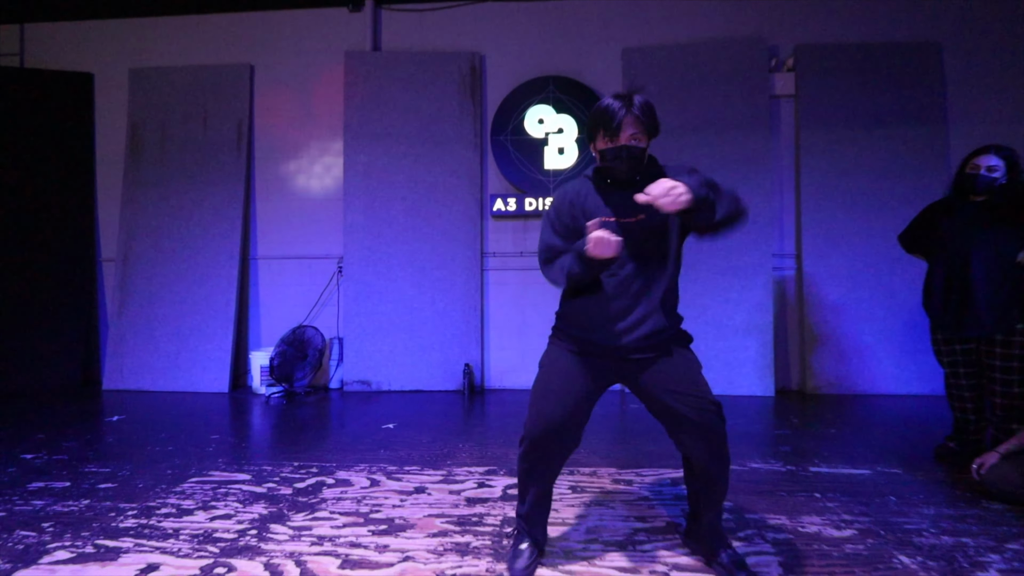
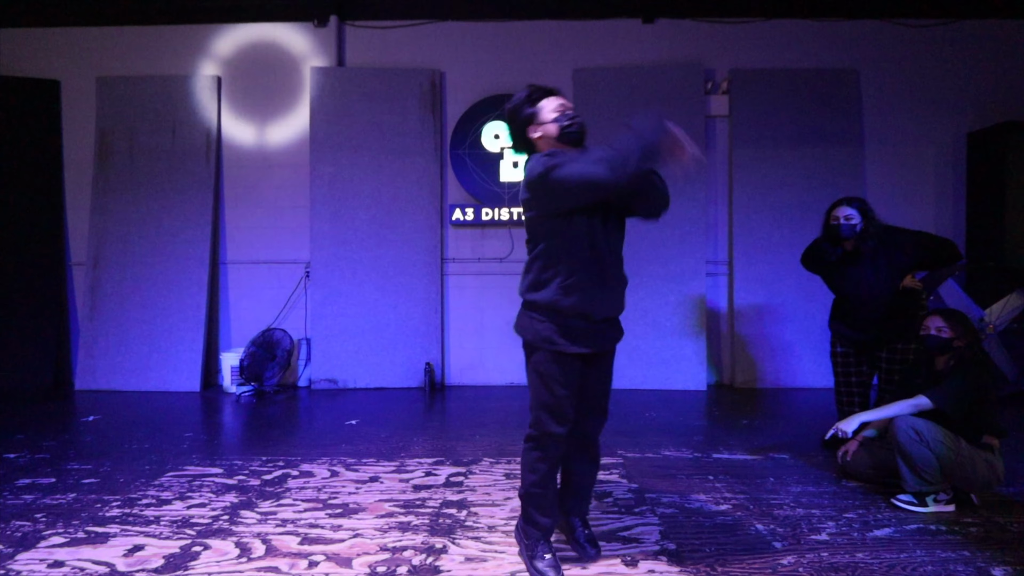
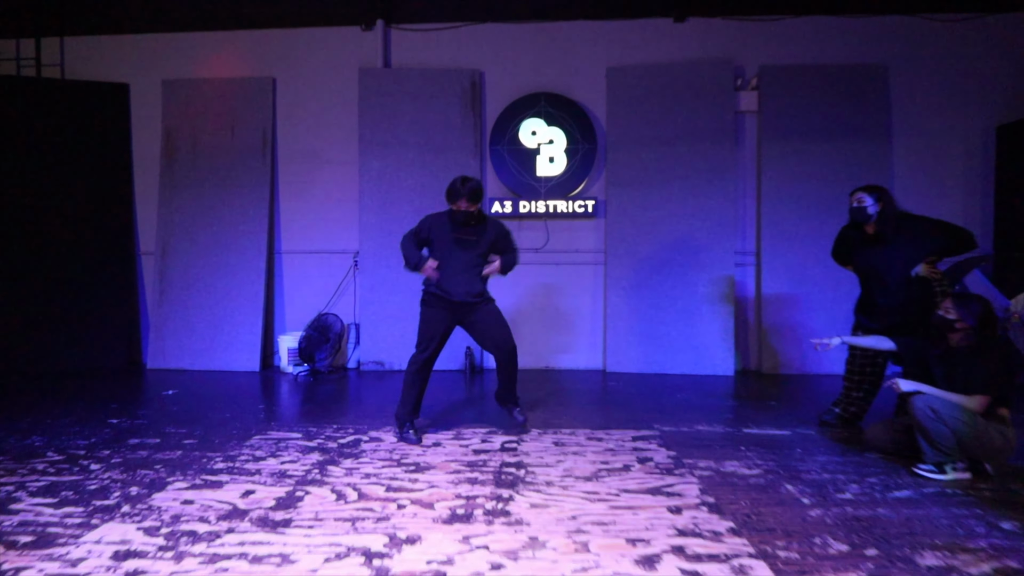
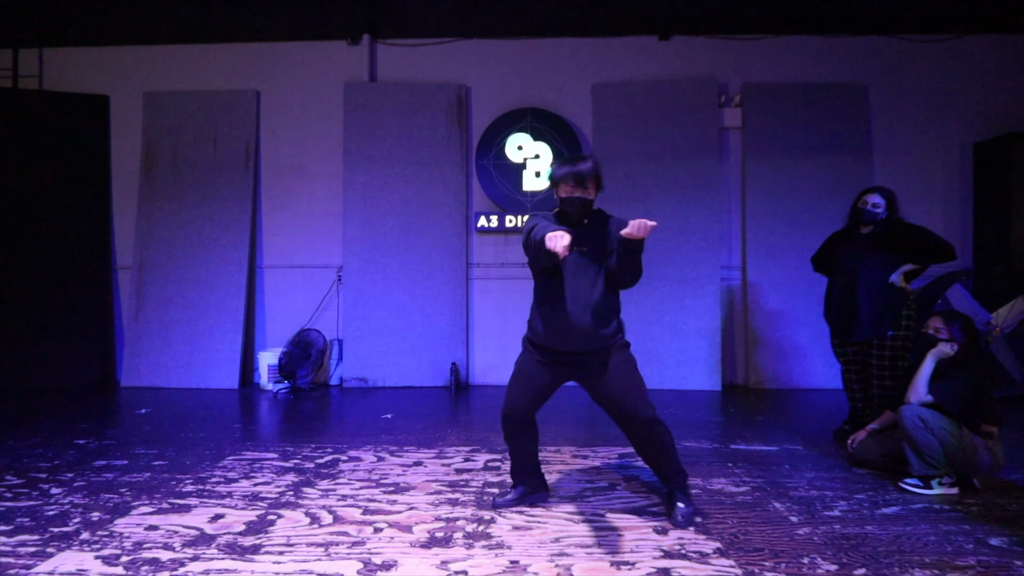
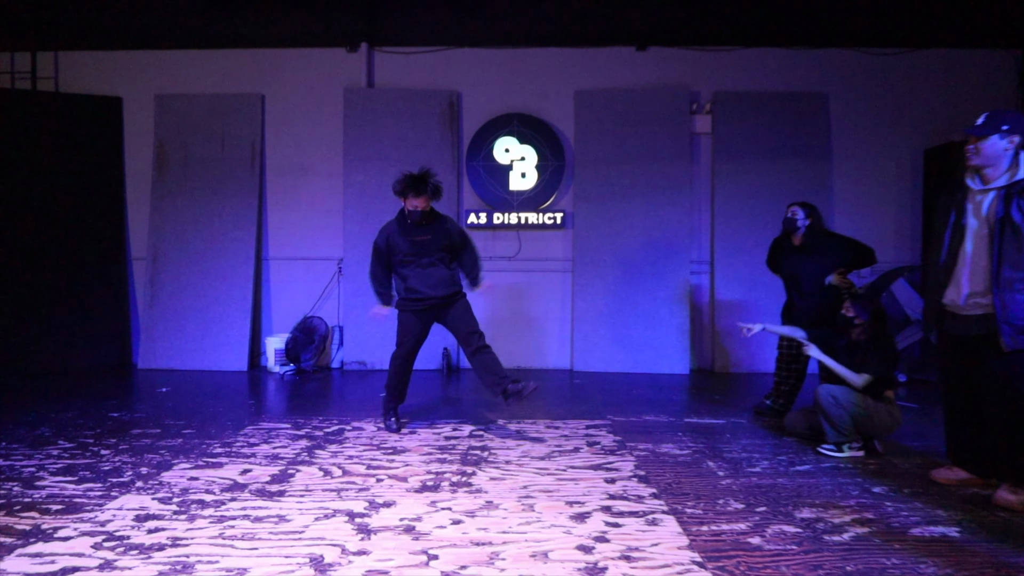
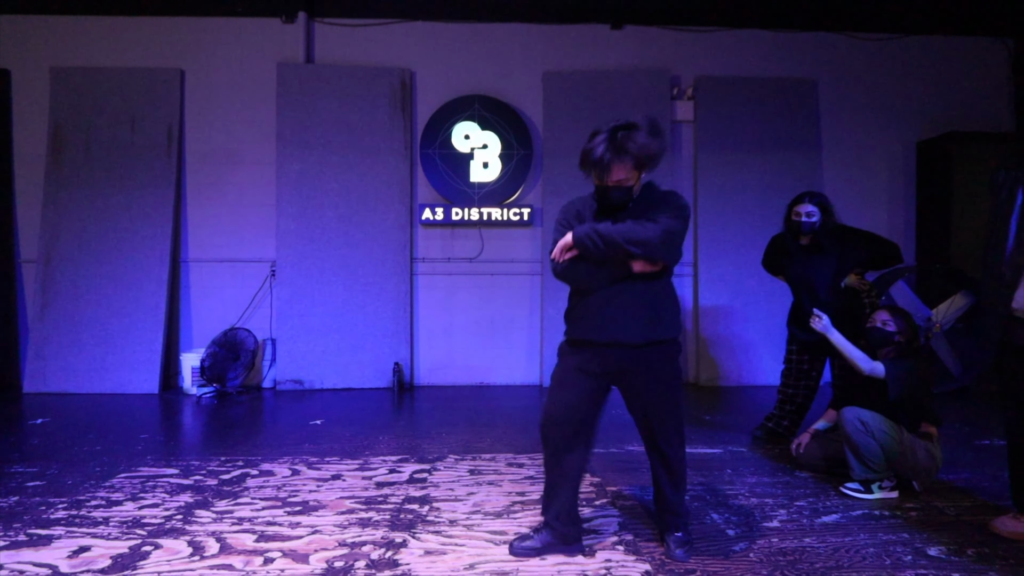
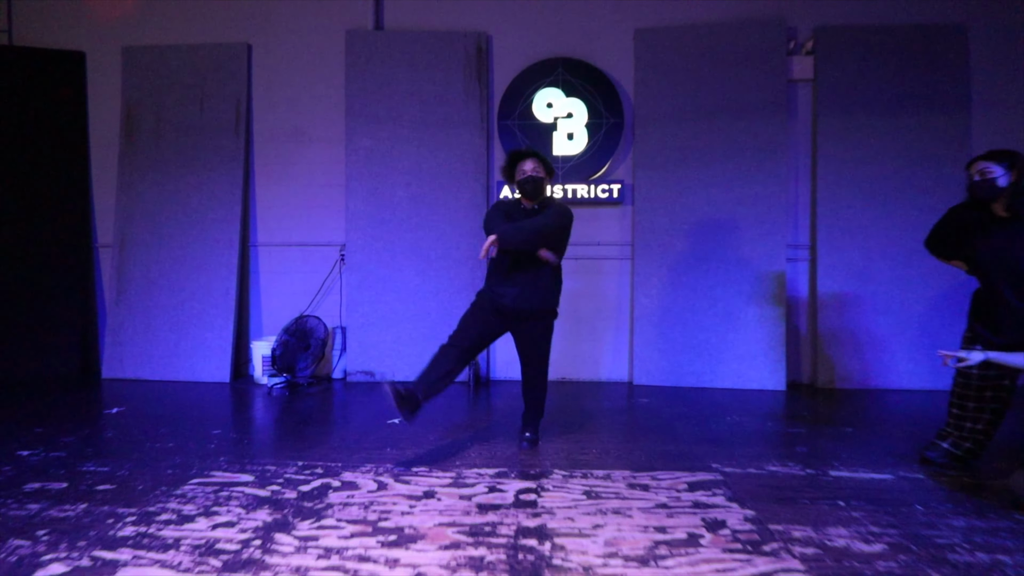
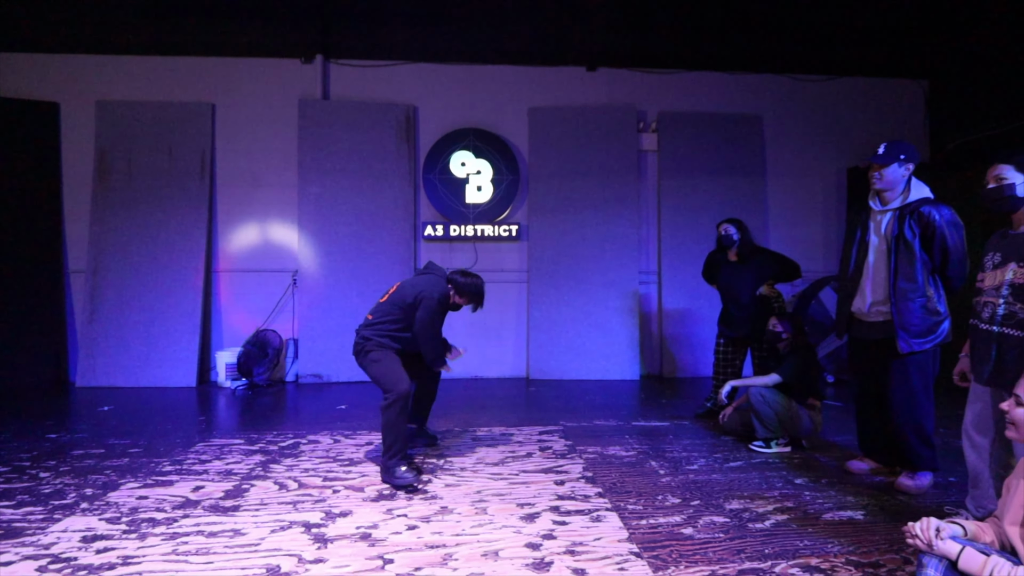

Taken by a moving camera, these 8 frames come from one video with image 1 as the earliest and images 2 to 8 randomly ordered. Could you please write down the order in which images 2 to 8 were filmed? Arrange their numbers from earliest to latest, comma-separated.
4, 2, 6, 8, 5, 3, 7
